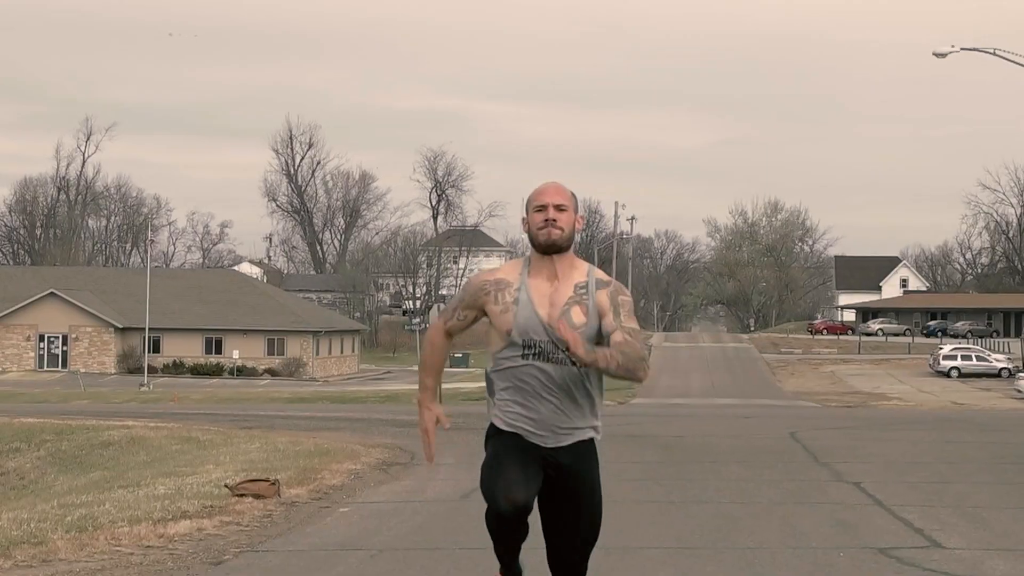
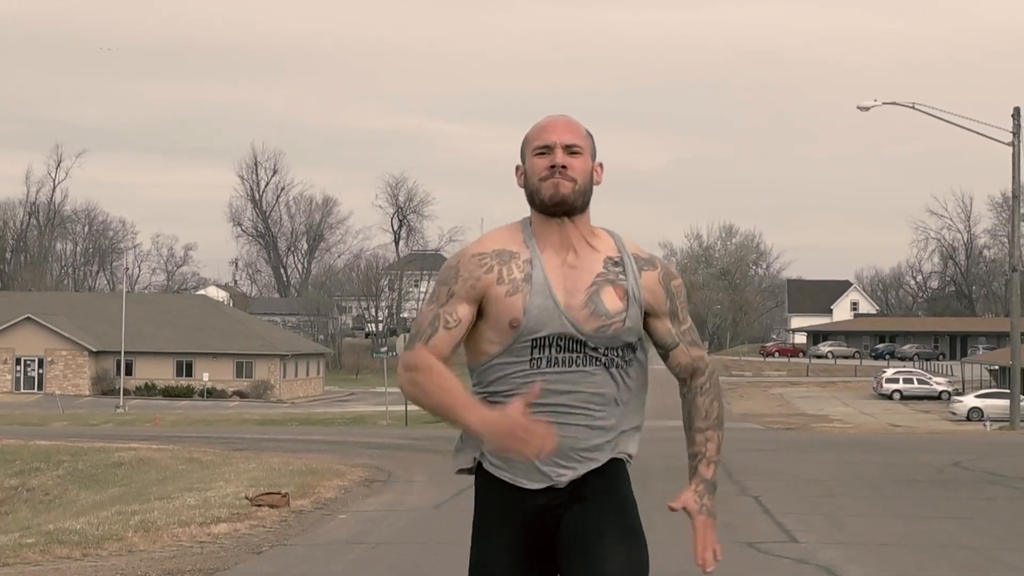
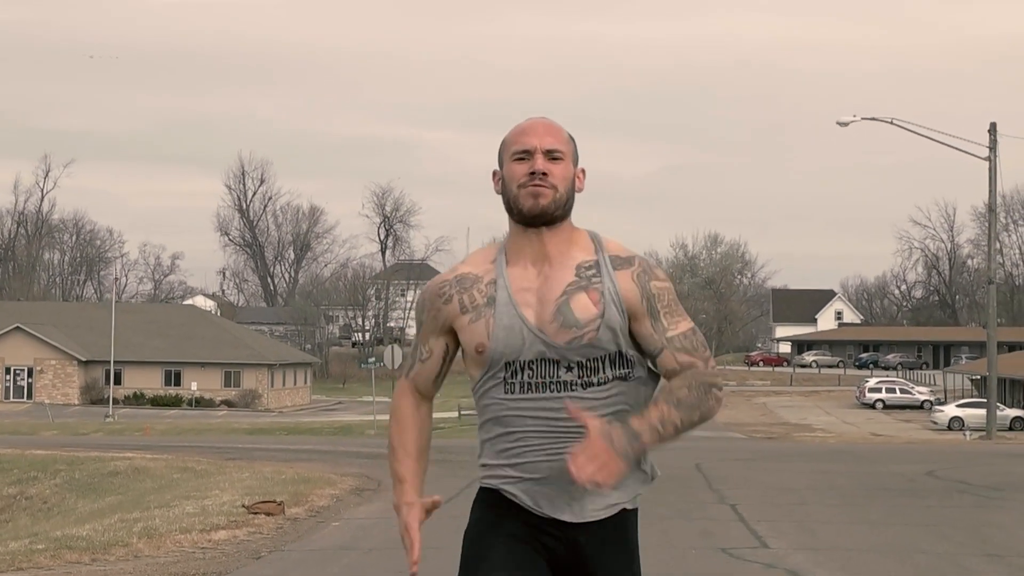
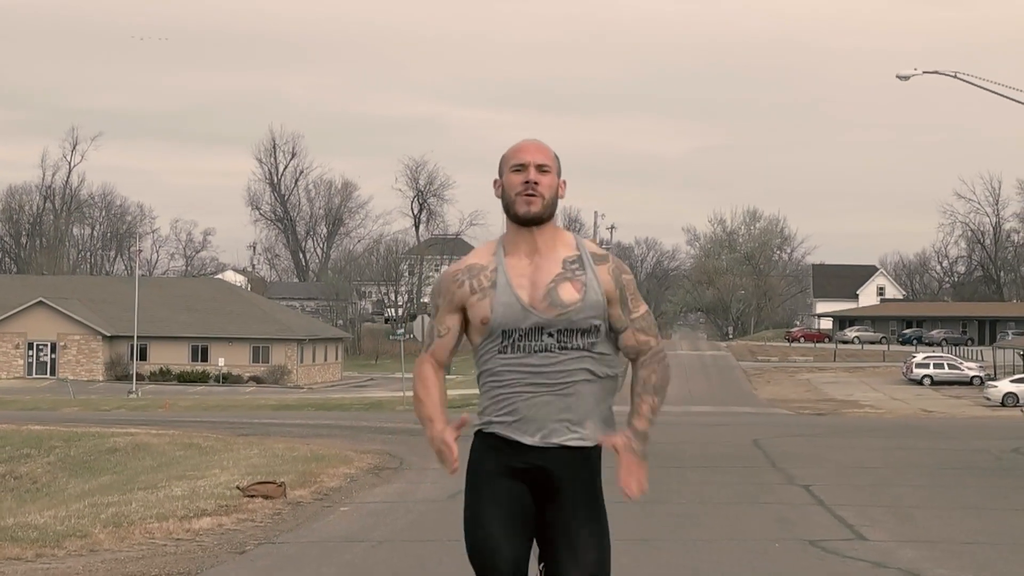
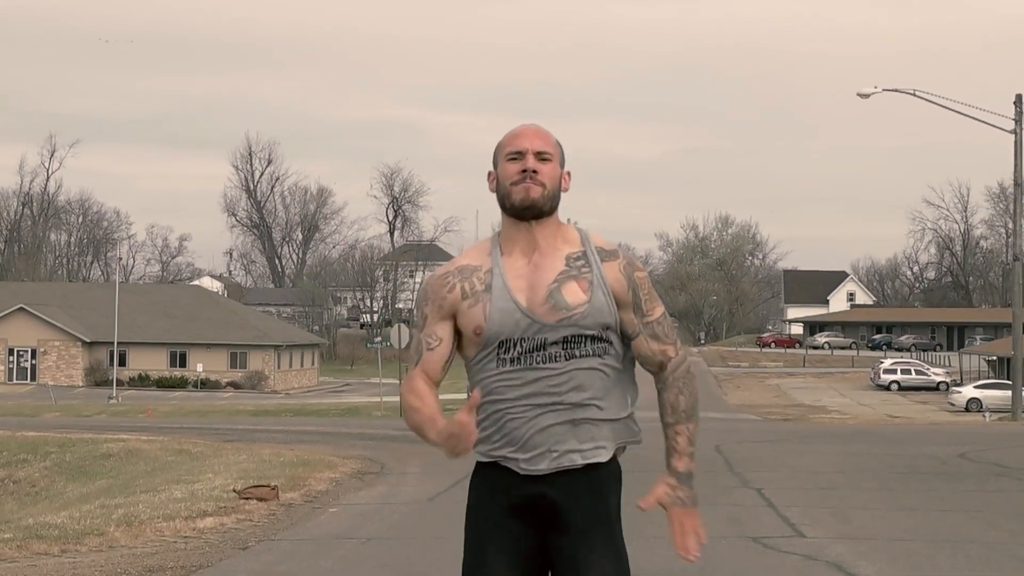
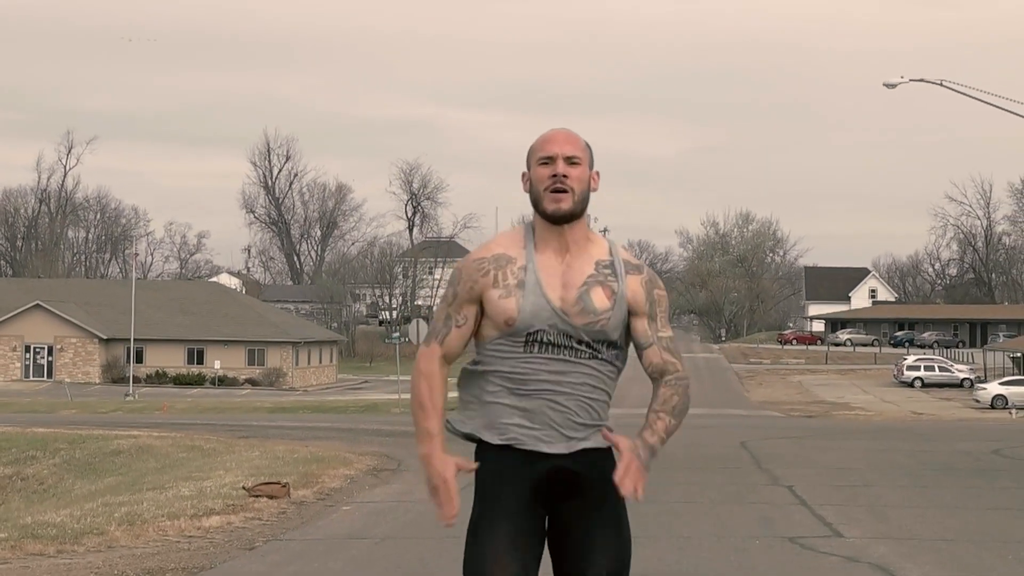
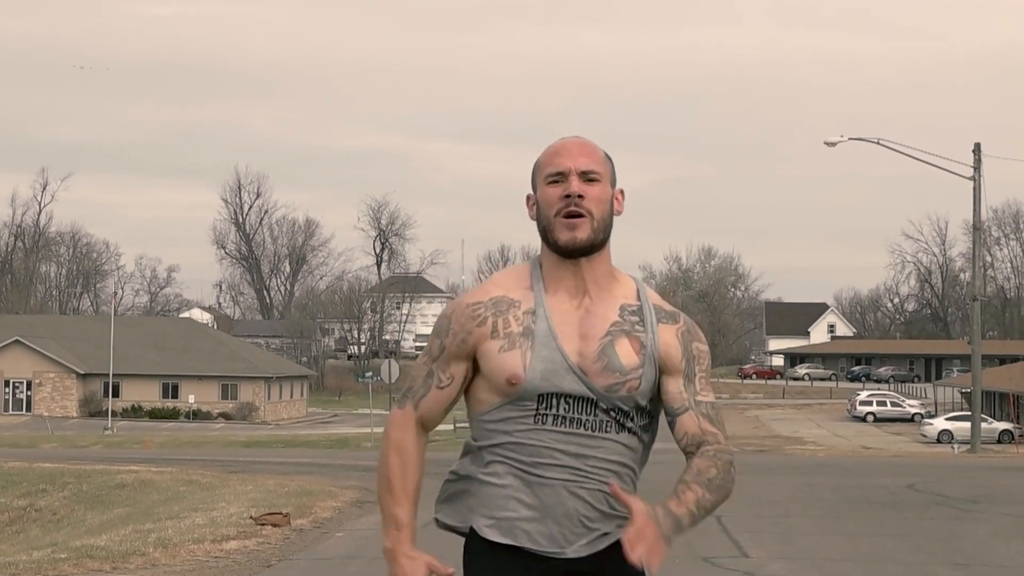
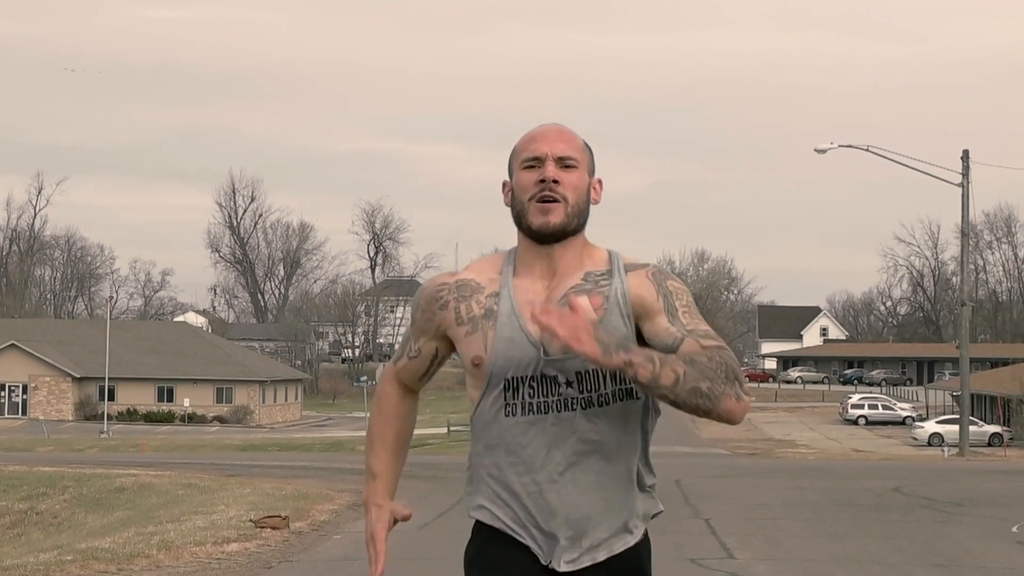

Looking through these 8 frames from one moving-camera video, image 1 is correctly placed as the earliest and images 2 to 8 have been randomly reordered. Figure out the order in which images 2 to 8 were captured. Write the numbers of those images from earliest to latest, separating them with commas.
4, 6, 5, 2, 3, 7, 8
